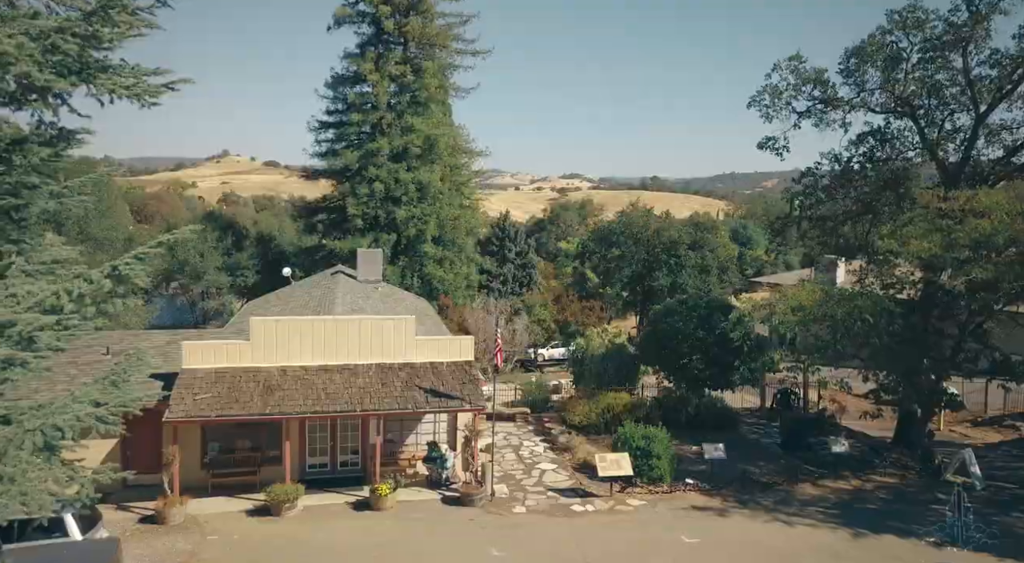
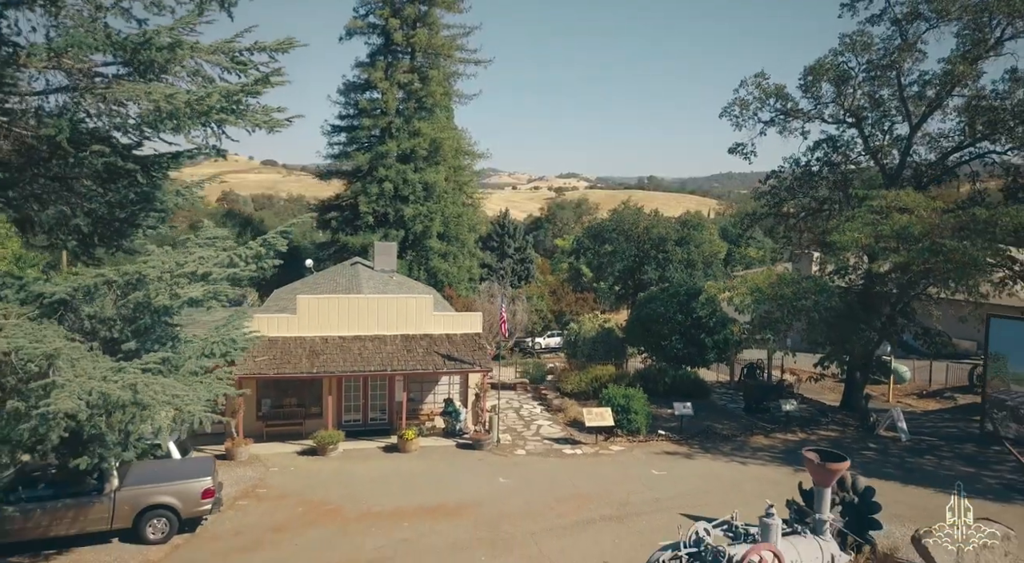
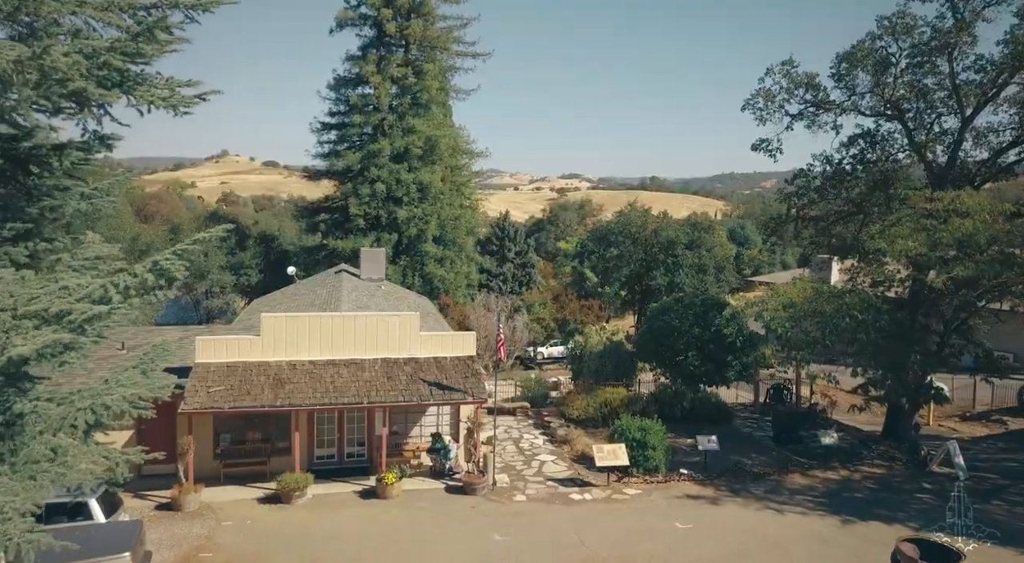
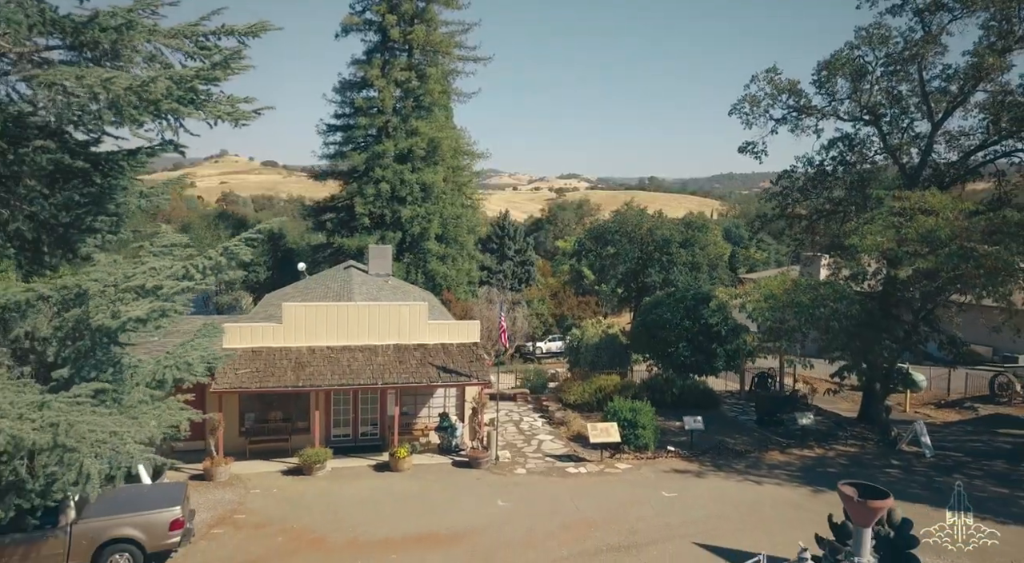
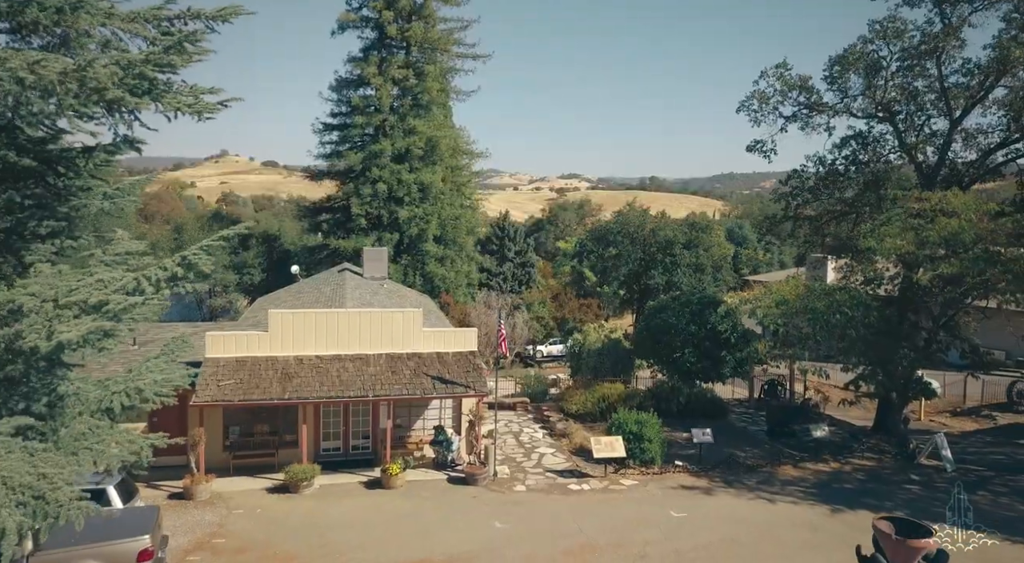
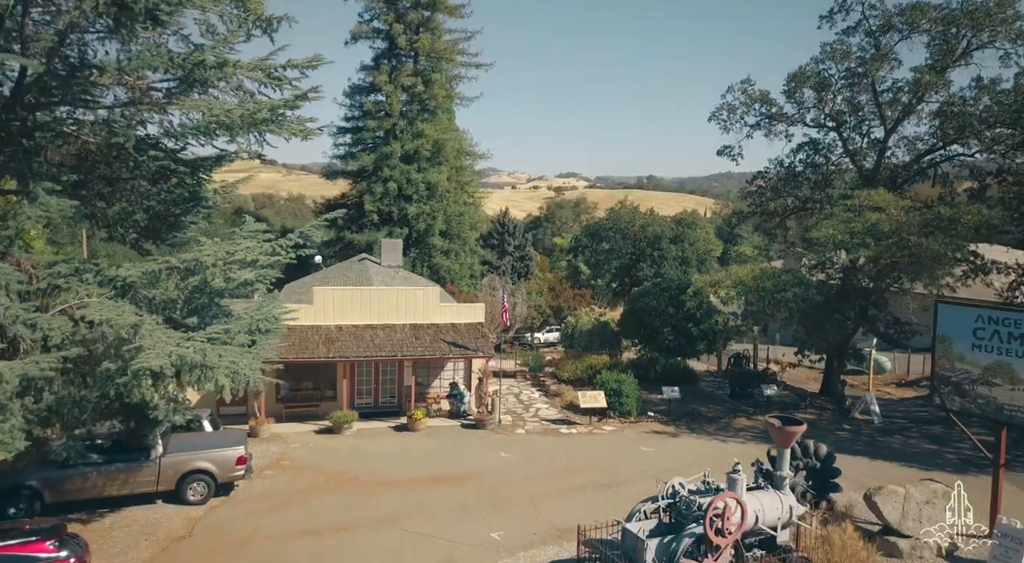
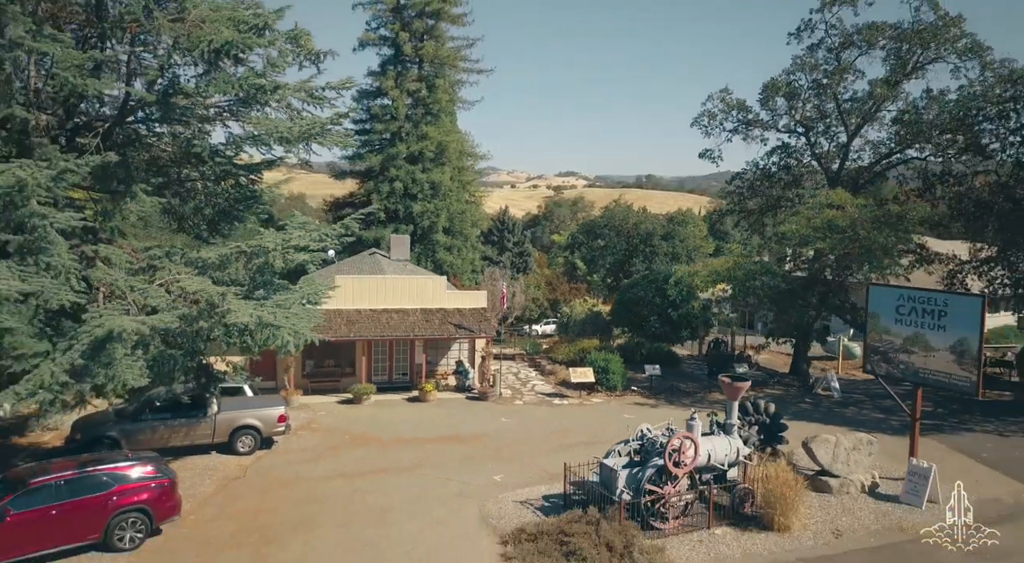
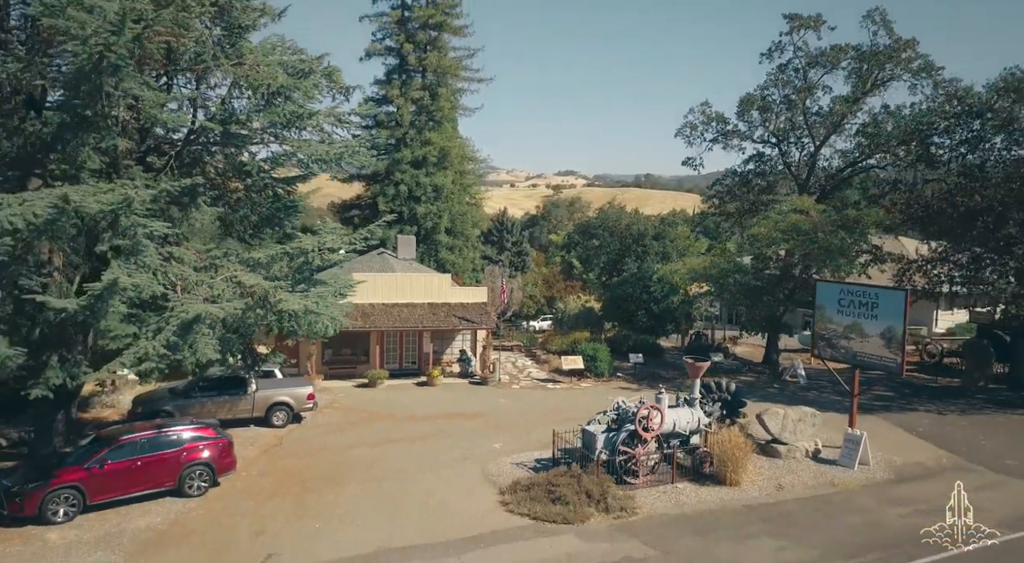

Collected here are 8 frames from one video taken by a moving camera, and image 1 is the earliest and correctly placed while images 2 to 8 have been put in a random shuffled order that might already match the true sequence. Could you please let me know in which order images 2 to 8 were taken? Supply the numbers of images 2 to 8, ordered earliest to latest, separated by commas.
3, 5, 4, 2, 6, 7, 8
